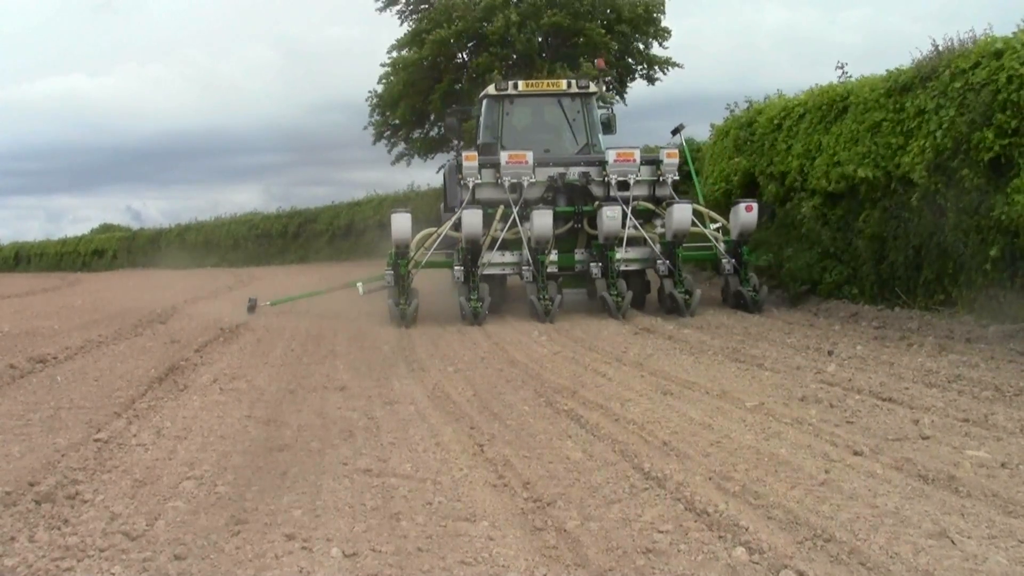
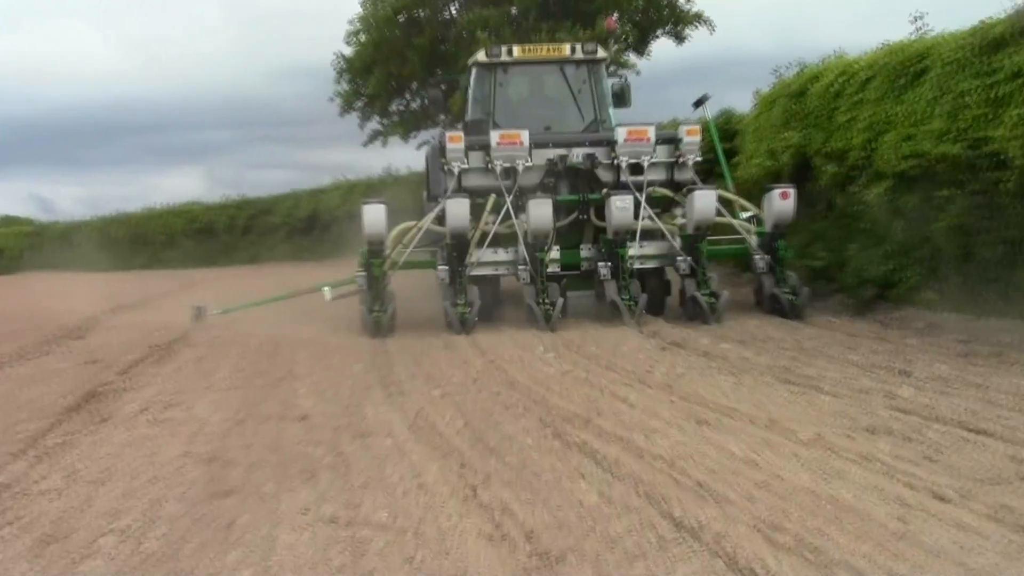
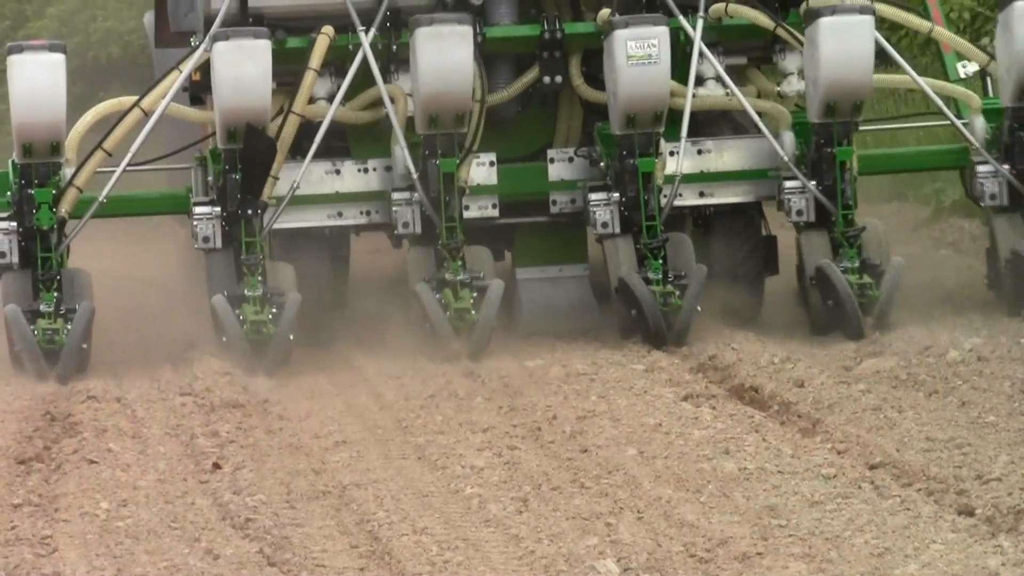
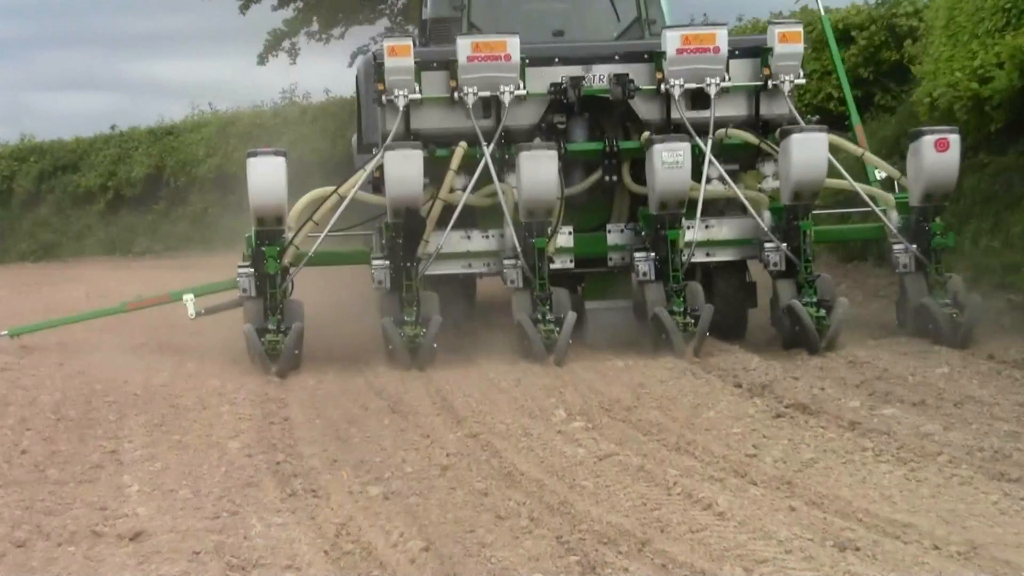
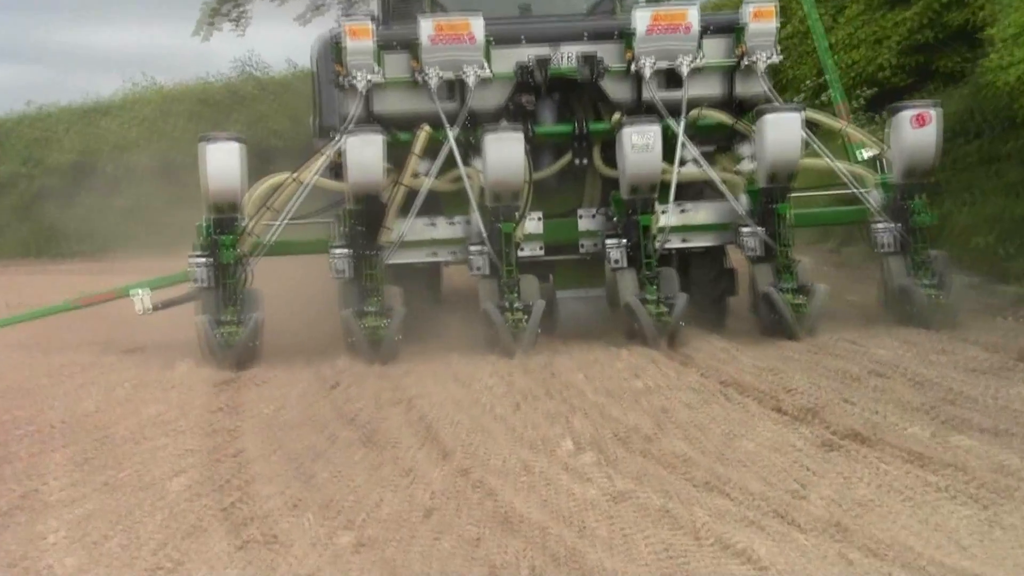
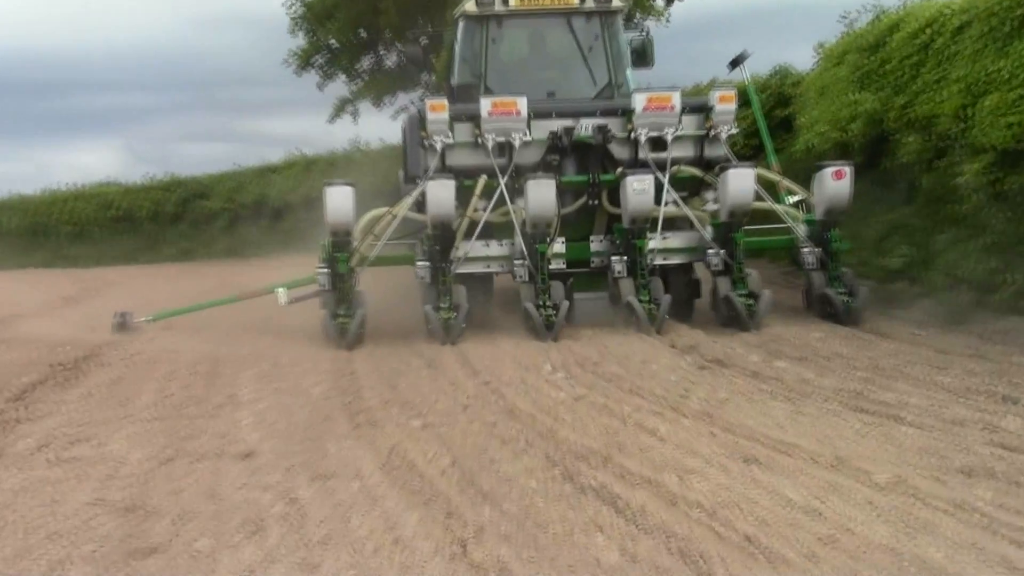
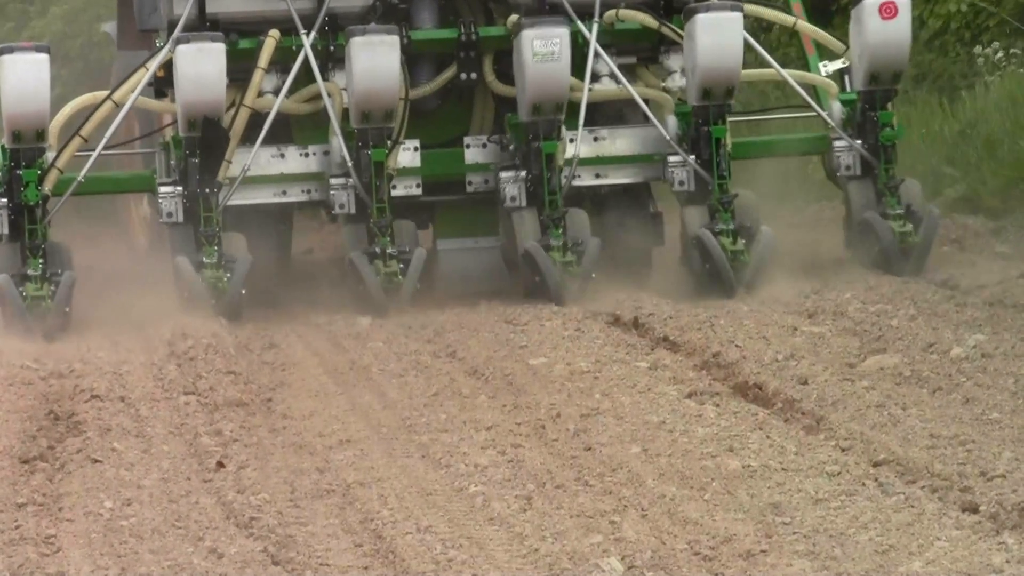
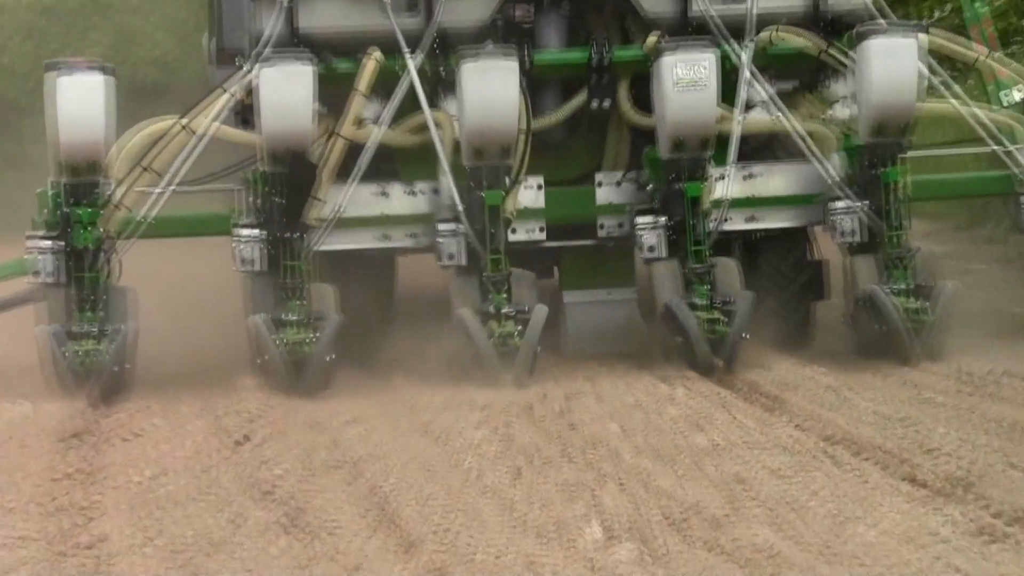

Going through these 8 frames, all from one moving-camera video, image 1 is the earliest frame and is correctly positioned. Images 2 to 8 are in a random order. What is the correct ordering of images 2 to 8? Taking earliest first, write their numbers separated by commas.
2, 6, 4, 5, 8, 3, 7
